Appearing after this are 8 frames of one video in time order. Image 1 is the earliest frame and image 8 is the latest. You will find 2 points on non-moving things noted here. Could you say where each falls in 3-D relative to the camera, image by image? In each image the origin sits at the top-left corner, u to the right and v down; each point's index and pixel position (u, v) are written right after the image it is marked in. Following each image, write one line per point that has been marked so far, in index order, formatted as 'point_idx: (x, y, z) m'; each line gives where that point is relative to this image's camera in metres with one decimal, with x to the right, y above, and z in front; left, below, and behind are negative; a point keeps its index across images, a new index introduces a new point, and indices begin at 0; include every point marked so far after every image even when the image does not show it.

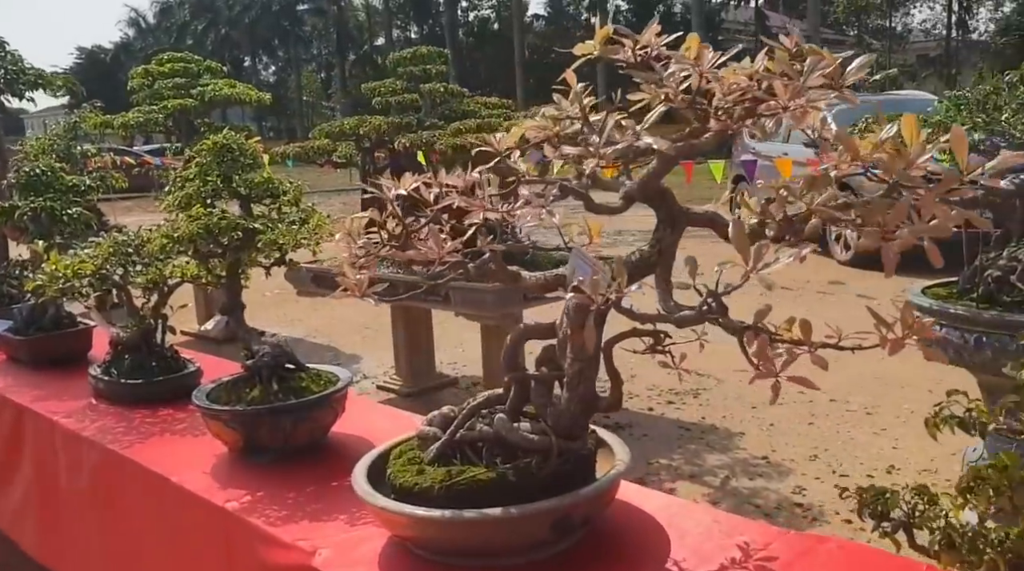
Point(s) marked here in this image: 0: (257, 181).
0: (-0.8, +0.3, +3.0) m
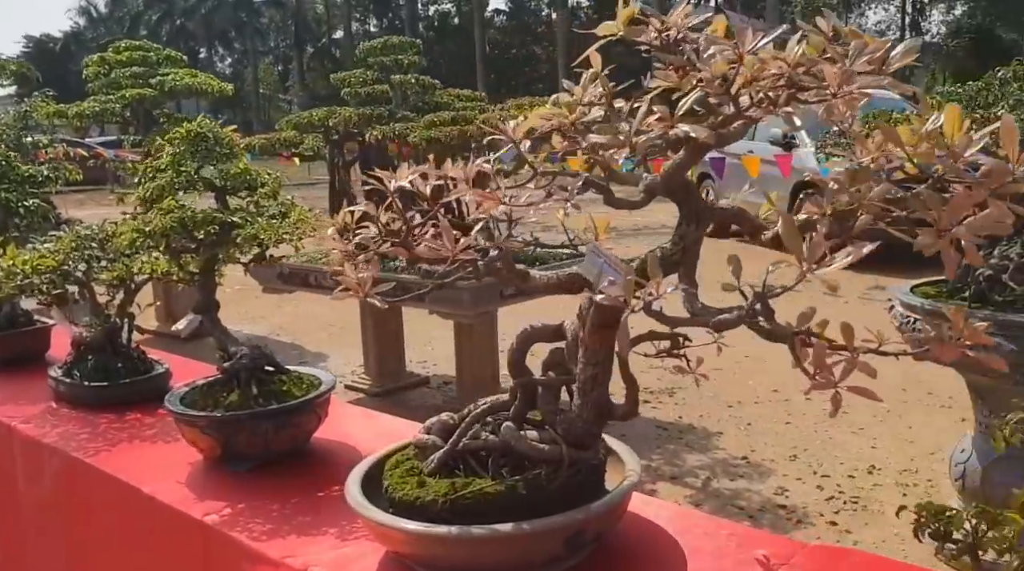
0: (-0.8, +0.3, +2.8) m
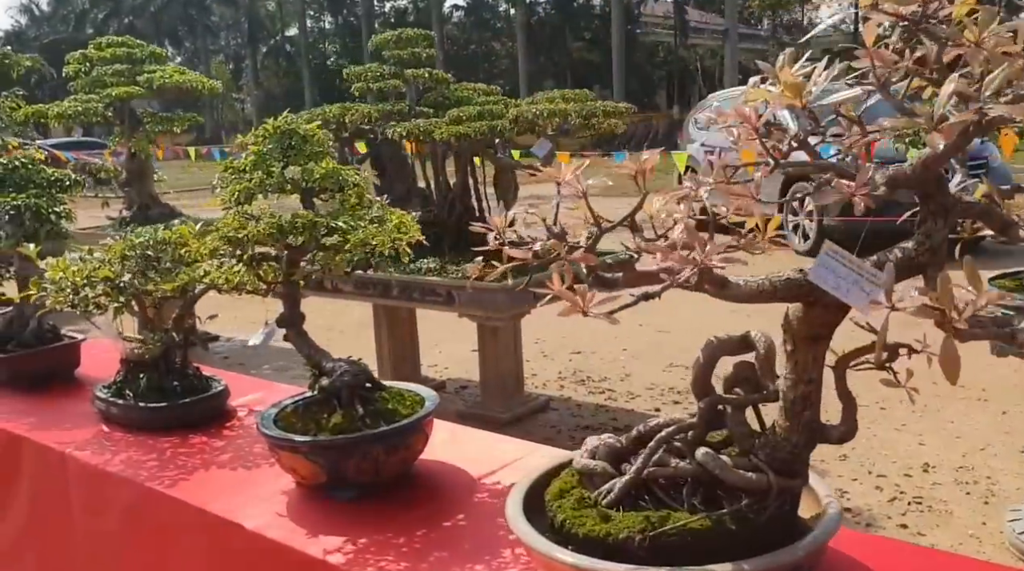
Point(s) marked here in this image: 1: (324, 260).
0: (-0.5, +0.3, +2.6) m
1: (-0.4, 0.0, +2.5) m
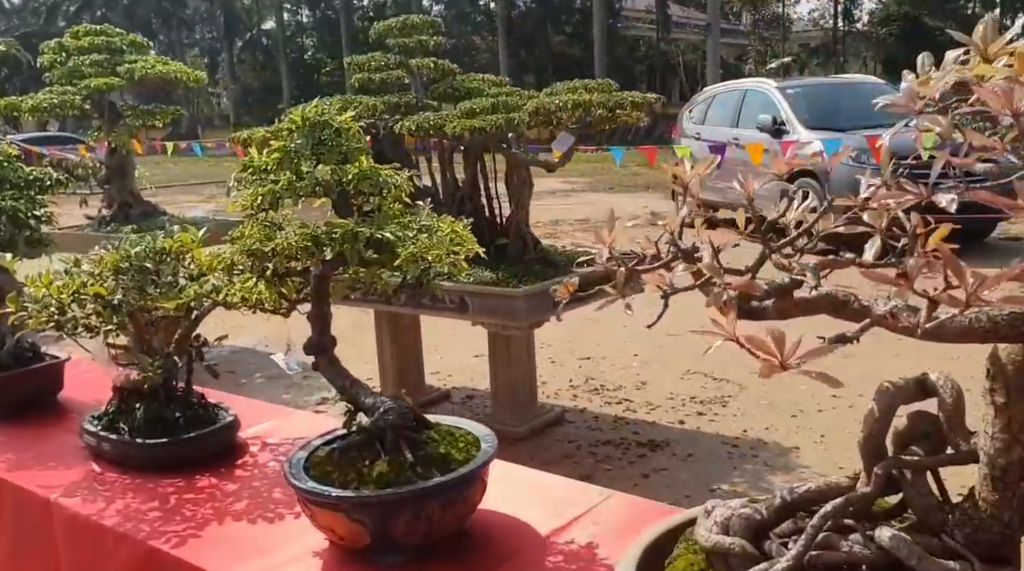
0: (-0.3, +0.2, +2.2) m
1: (-0.2, 0.0, +2.1) m
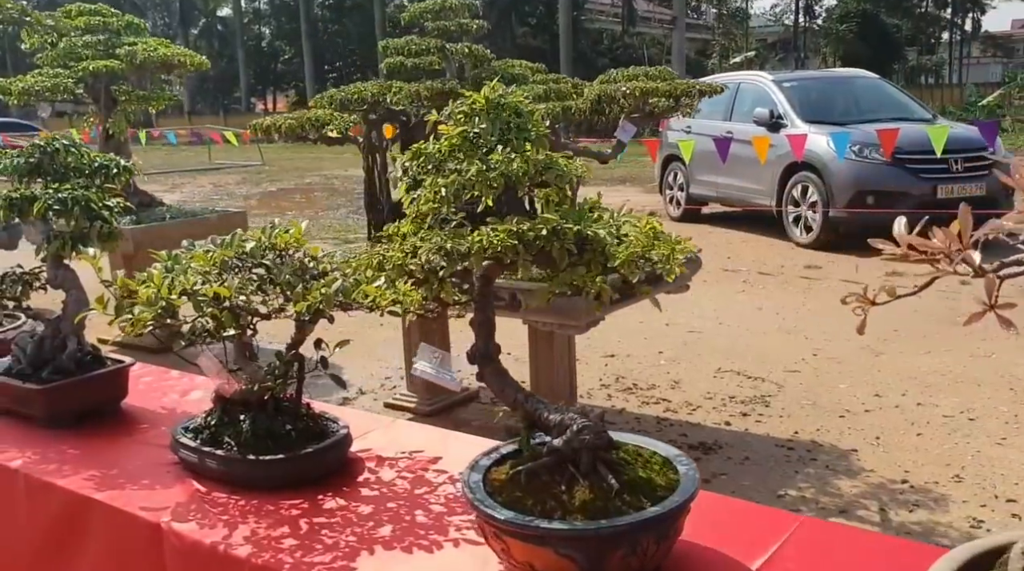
0: (+0.1, +0.2, +1.9) m
1: (+0.1, 0.0, +1.9) m
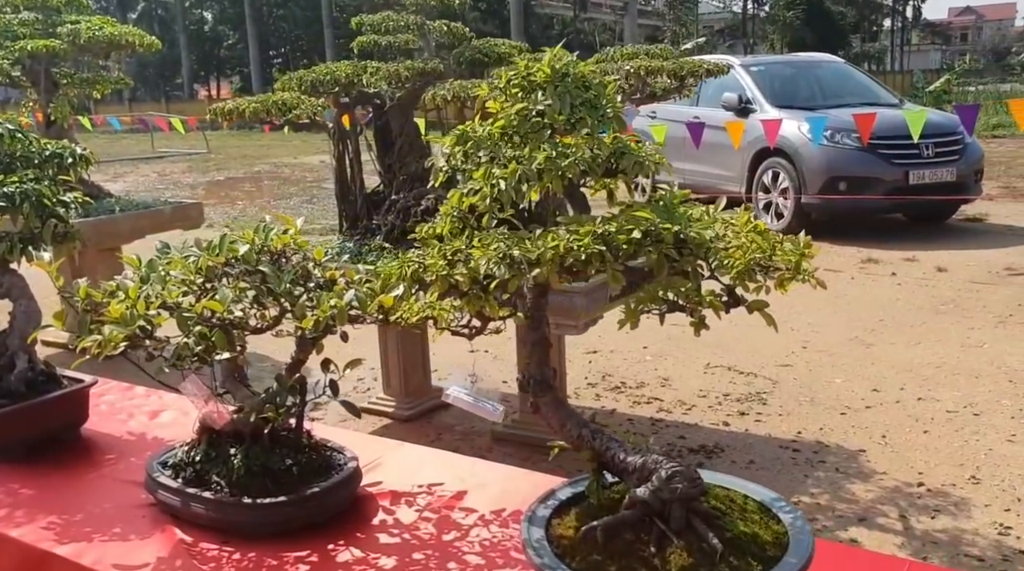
0: (+0.2, +0.2, +1.6) m
1: (+0.2, 0.0, +1.5) m
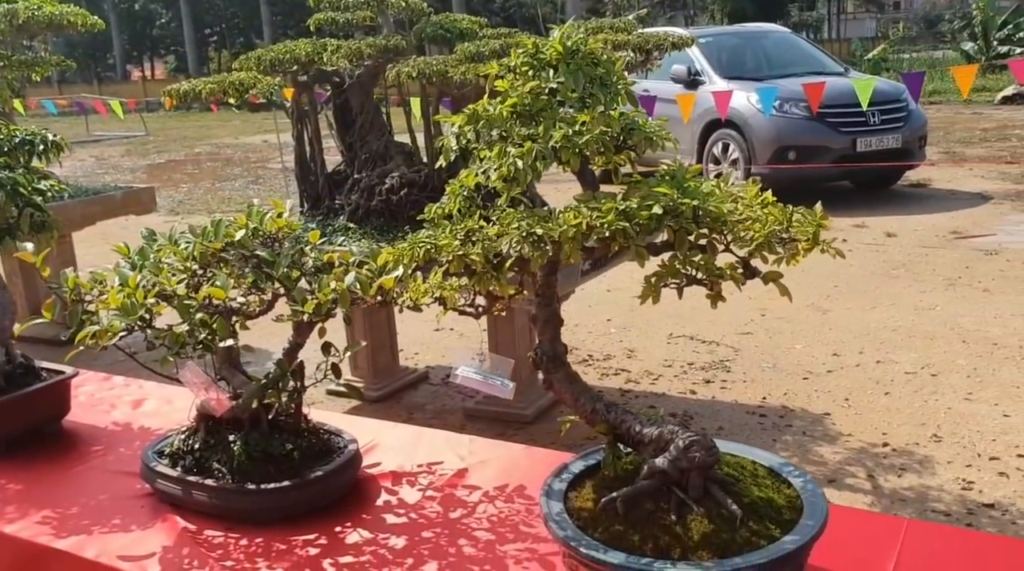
0: (+0.2, +0.3, +1.6) m
1: (+0.3, 0.0, +1.5) m
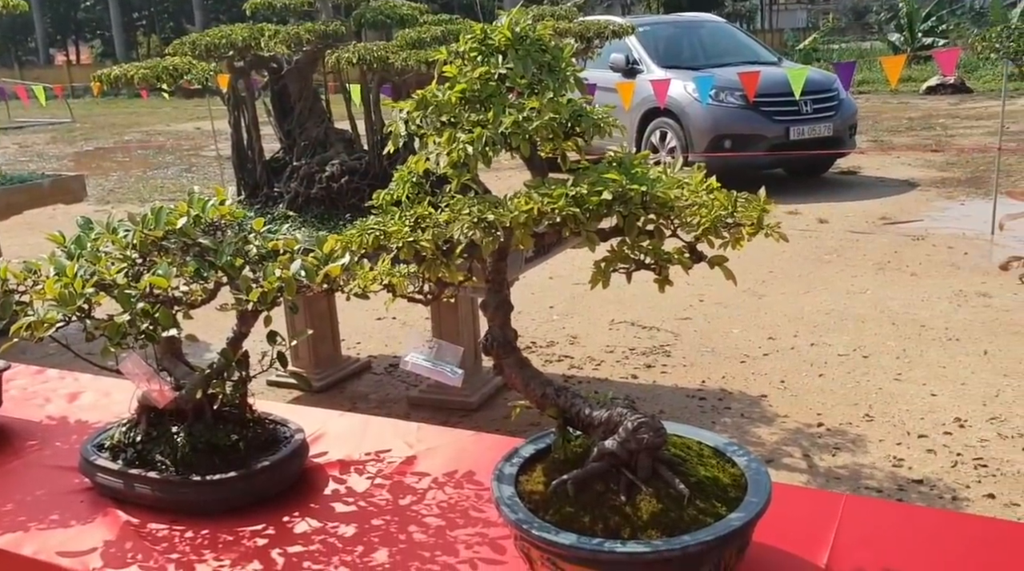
0: (+0.1, +0.3, +1.6) m
1: (+0.2, 0.0, +1.6) m
